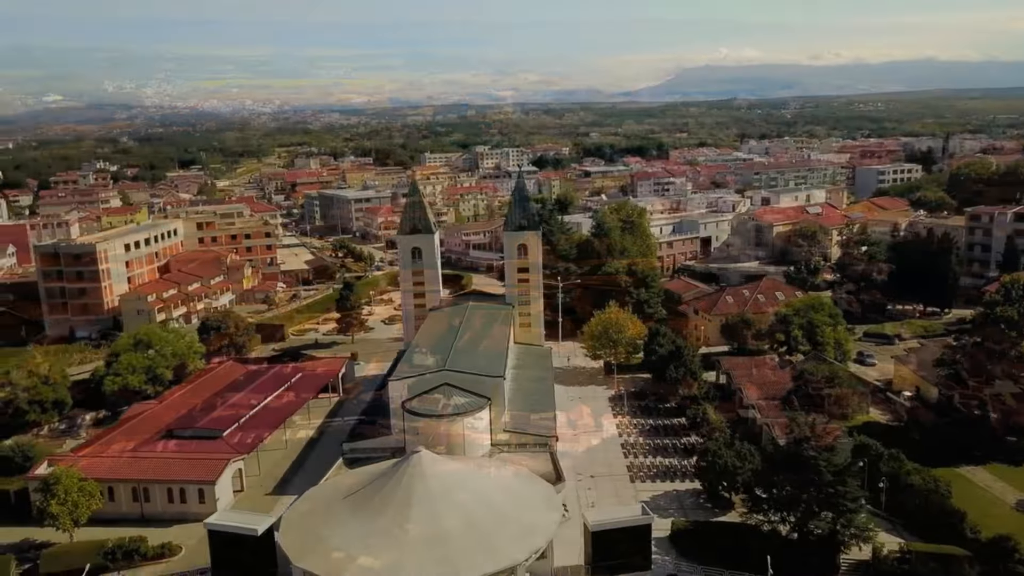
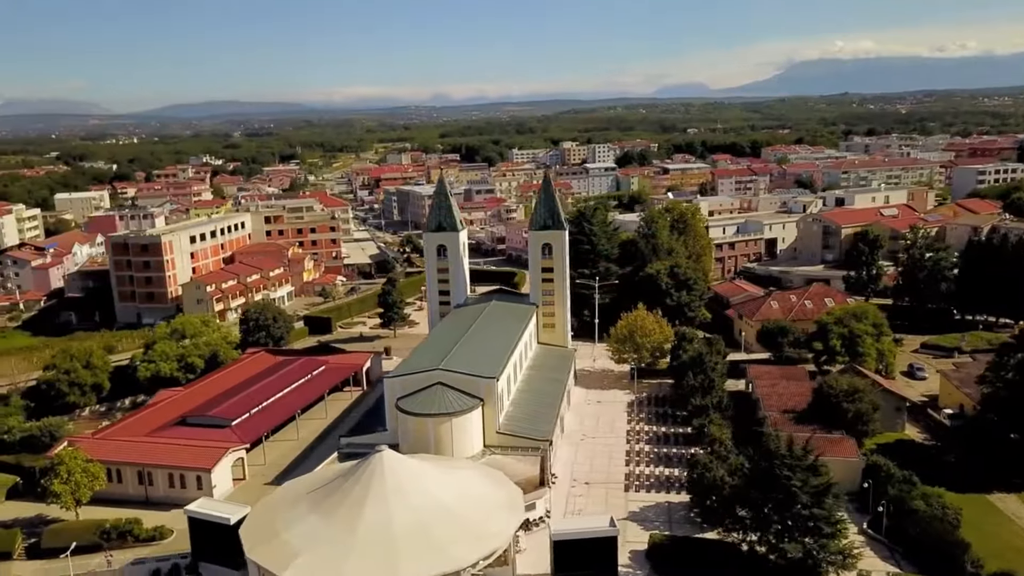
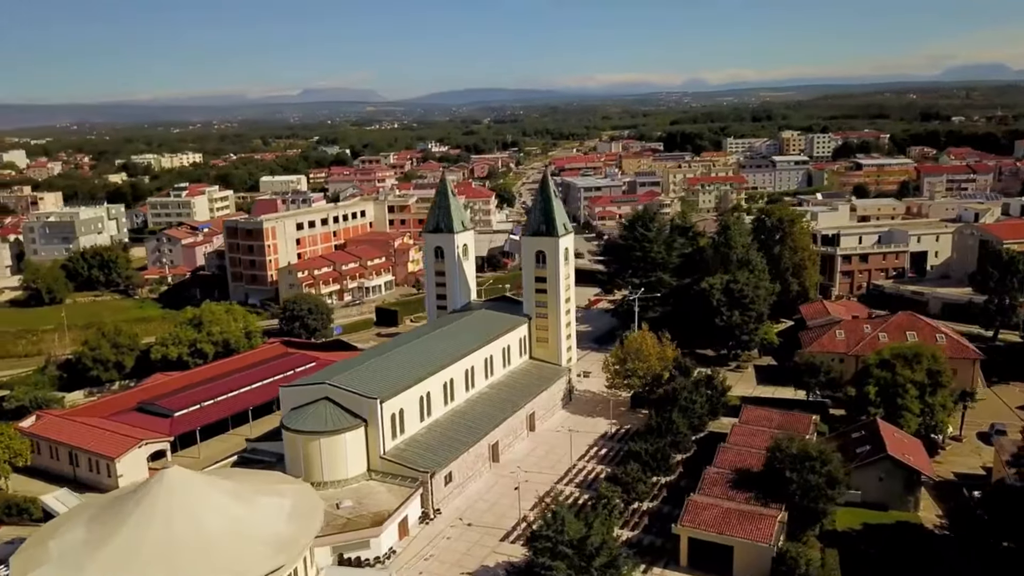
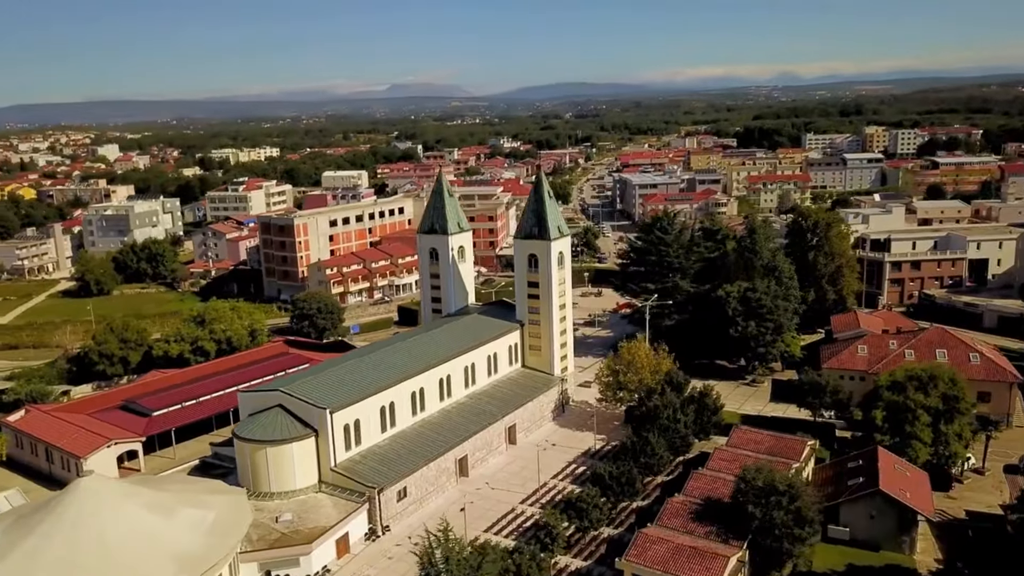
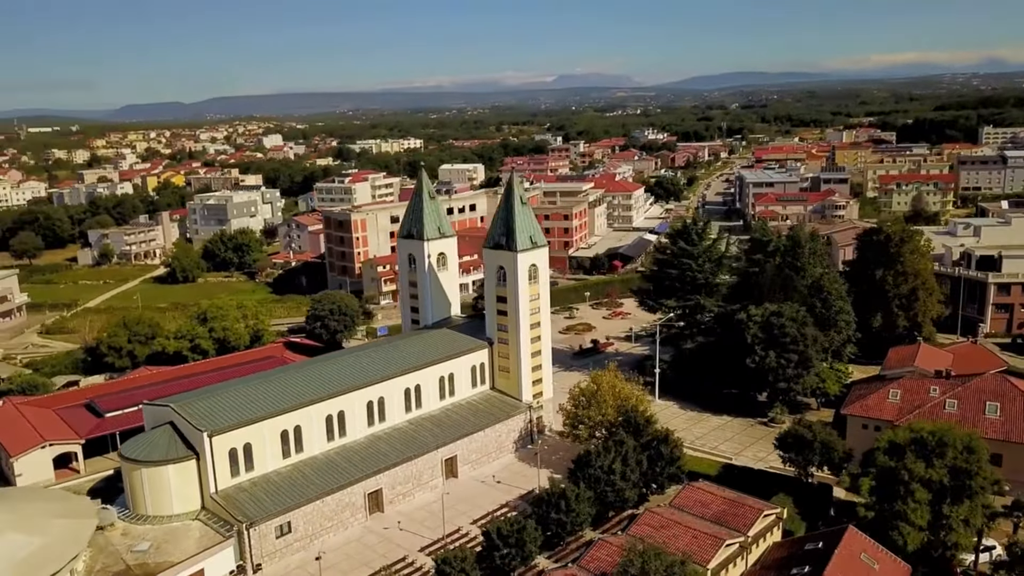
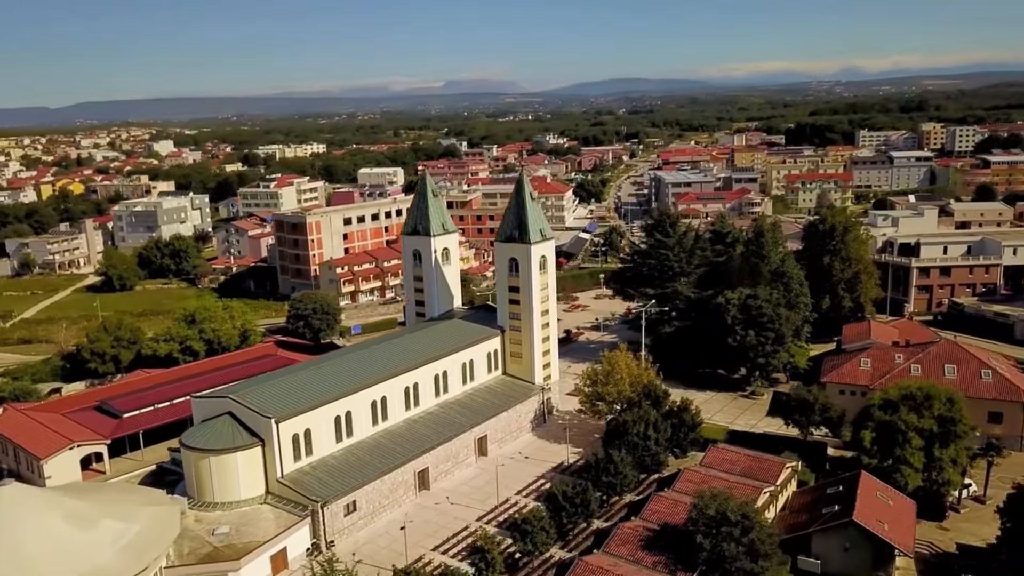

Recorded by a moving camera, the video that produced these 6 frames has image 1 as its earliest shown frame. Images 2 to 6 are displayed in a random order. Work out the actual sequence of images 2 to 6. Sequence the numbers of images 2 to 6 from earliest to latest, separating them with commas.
2, 3, 4, 6, 5
